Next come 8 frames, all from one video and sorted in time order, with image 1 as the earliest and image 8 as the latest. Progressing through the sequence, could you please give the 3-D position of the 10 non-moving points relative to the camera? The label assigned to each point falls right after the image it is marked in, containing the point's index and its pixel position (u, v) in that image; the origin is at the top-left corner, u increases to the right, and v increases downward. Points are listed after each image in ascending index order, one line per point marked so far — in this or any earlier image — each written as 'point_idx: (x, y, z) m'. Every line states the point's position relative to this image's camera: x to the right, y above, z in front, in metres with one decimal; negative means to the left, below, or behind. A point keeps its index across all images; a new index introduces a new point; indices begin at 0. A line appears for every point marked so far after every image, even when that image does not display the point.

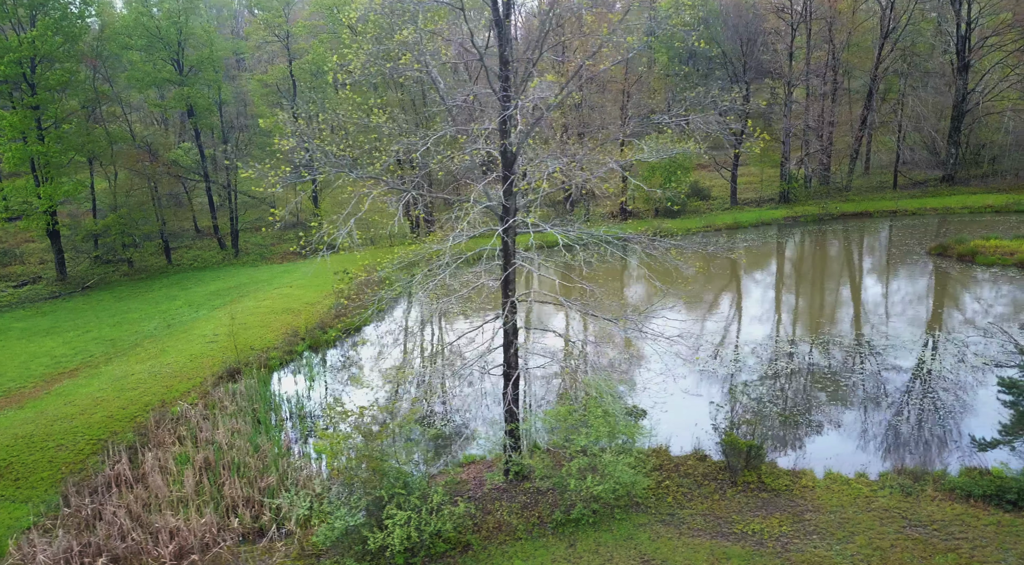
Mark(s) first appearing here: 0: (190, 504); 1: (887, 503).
0: (-4.1, -2.8, +9.0) m
1: (+4.5, -2.6, +8.4) m
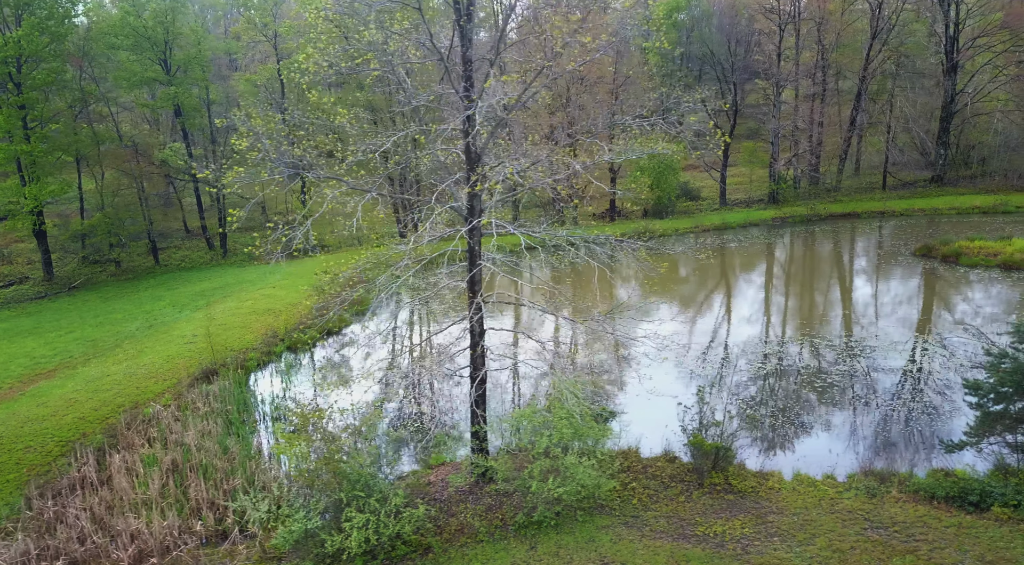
0: (-4.6, -2.8, +8.9) m
1: (+4.0, -2.7, +8.4) m
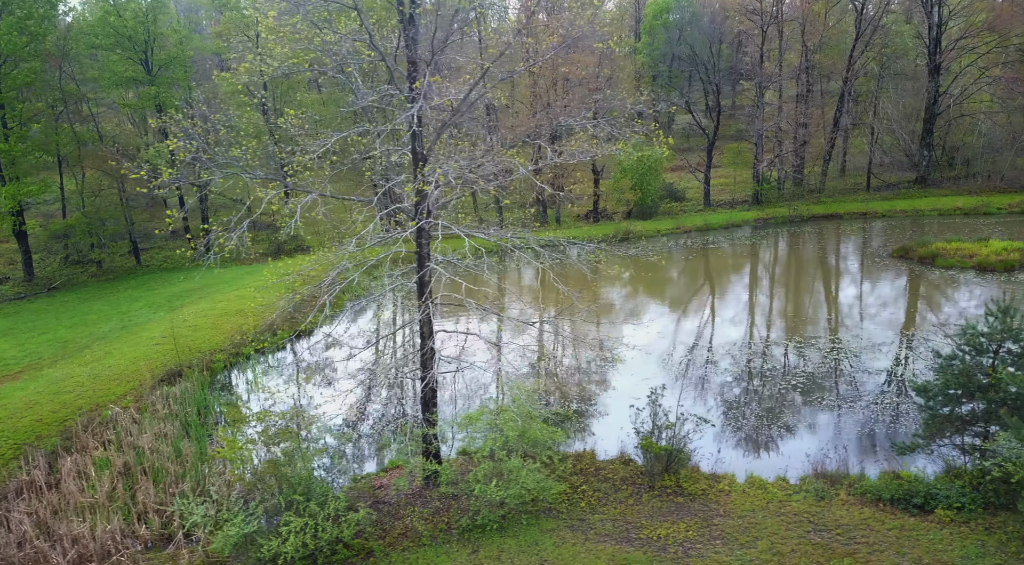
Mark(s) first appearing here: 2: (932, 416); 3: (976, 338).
0: (-5.2, -2.9, +8.9) m
1: (+3.4, -2.7, +8.4) m
2: (+5.2, -1.6, +8.6) m
3: (+5.6, -0.7, +8.5) m
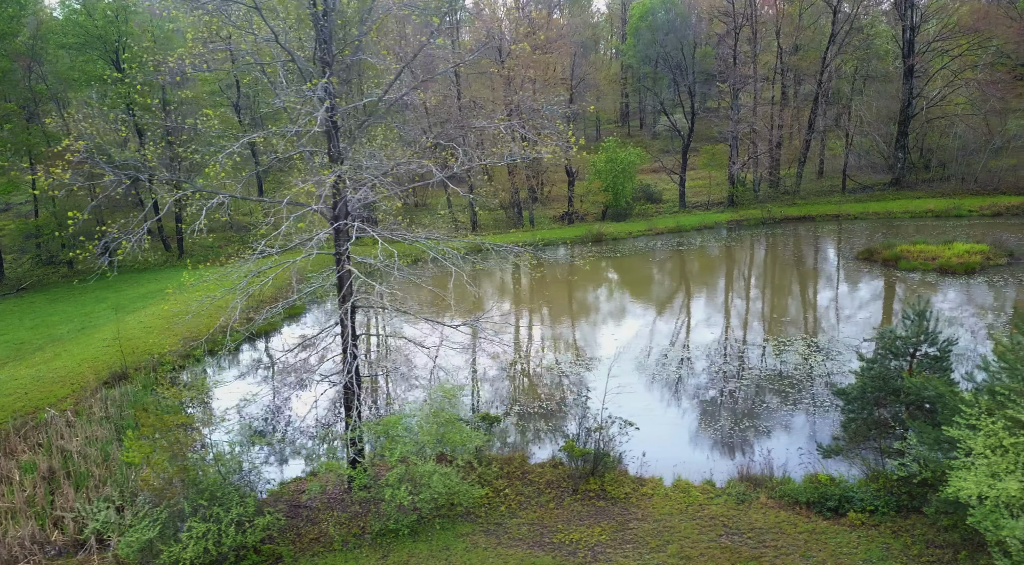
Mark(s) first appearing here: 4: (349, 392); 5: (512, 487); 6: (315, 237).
0: (-6.2, -2.9, +8.7) m
1: (+2.4, -2.7, +8.4) m
2: (+4.2, -1.7, +8.7) m
3: (+4.6, -0.7, +8.6) m
4: (-2.0, -1.4, +8.8) m
5: (0.0, -2.6, +9.0) m
6: (-2.2, +0.5, +8.0) m
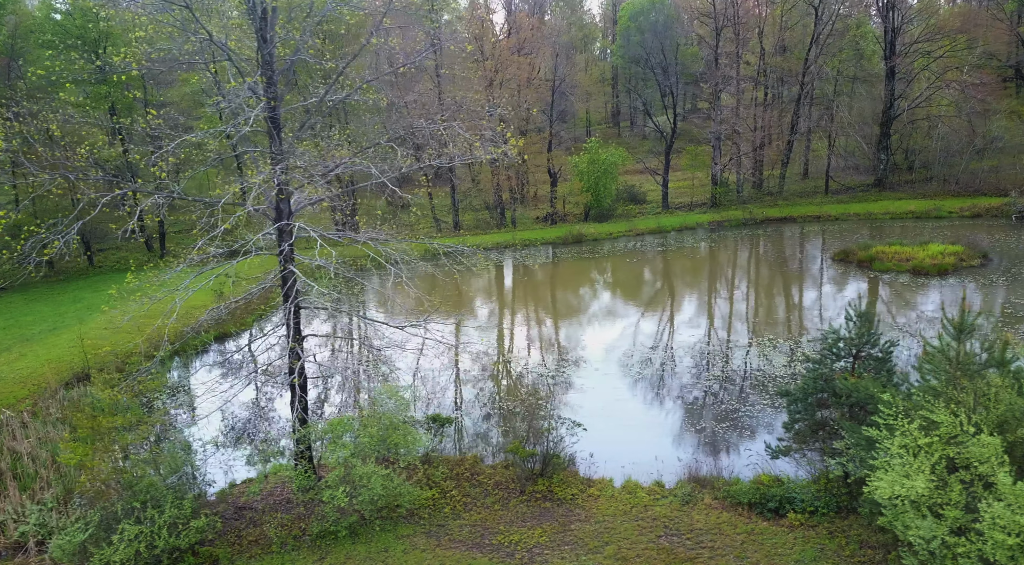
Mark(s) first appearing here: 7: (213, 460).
0: (-6.9, -2.9, +8.7) m
1: (+1.8, -2.7, +8.4) m
2: (+3.5, -1.7, +8.7) m
3: (+3.9, -0.7, +8.6) m
4: (-2.7, -1.4, +8.8) m
5: (-0.7, -2.6, +9.0) m
6: (-2.9, +0.5, +7.9) m
7: (-4.1, -2.5, +9.7) m
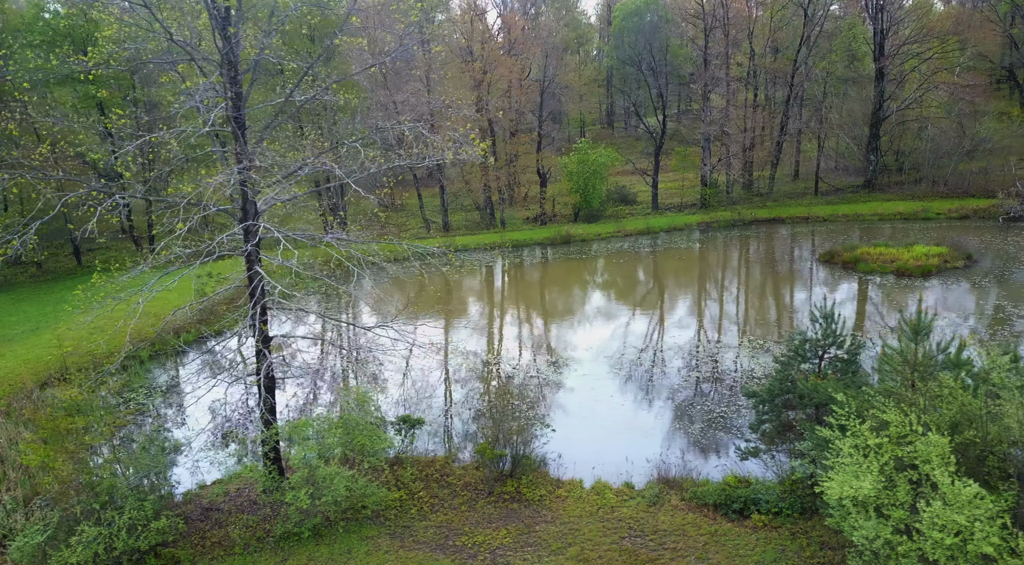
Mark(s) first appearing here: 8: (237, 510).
0: (-7.3, -2.9, +8.6) m
1: (+1.3, -2.8, +8.4) m
2: (+3.1, -1.7, +8.7) m
3: (+3.5, -0.8, +8.6) m
4: (-3.1, -1.4, +8.7) m
5: (-1.1, -2.7, +9.0) m
6: (-3.3, +0.5, +7.9) m
7: (-4.6, -2.5, +9.7) m
8: (-3.3, -2.8, +8.5) m
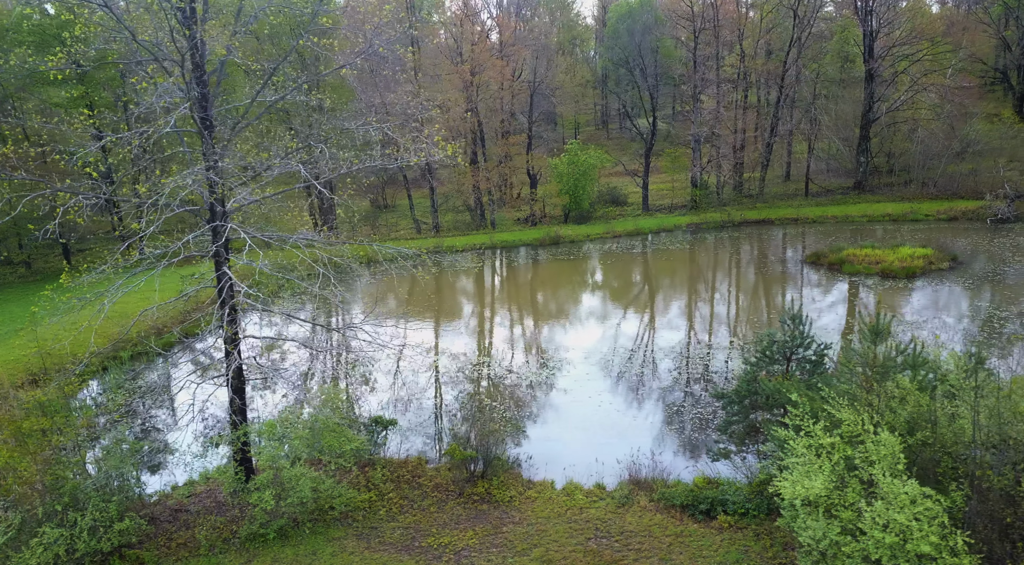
0: (-7.7, -2.9, +8.6) m
1: (+1.0, -2.8, +8.4) m
2: (+2.7, -1.7, +8.7) m
3: (+3.2, -0.8, +8.6) m
4: (-3.5, -1.4, +8.7) m
5: (-1.5, -2.7, +9.0) m
6: (-3.7, +0.5, +7.9) m
7: (-4.9, -2.5, +9.7) m
8: (-3.7, -2.8, +8.5) m
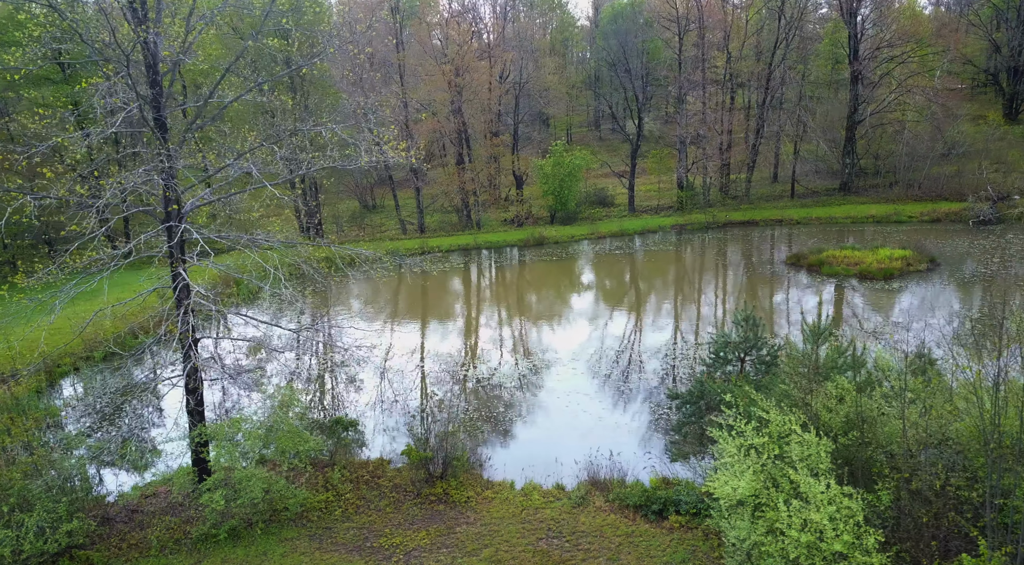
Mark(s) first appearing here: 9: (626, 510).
0: (-8.2, -2.9, +8.6) m
1: (+0.4, -2.8, +8.4) m
2: (+2.2, -1.7, +8.7) m
3: (+2.6, -0.8, +8.6) m
4: (-4.0, -1.4, +8.7) m
5: (-2.0, -2.7, +9.0) m
6: (-4.2, +0.5, +7.9) m
7: (-5.5, -2.5, +9.7) m
8: (-4.3, -2.8, +8.5) m
9: (+1.4, -2.7, +8.3) m
